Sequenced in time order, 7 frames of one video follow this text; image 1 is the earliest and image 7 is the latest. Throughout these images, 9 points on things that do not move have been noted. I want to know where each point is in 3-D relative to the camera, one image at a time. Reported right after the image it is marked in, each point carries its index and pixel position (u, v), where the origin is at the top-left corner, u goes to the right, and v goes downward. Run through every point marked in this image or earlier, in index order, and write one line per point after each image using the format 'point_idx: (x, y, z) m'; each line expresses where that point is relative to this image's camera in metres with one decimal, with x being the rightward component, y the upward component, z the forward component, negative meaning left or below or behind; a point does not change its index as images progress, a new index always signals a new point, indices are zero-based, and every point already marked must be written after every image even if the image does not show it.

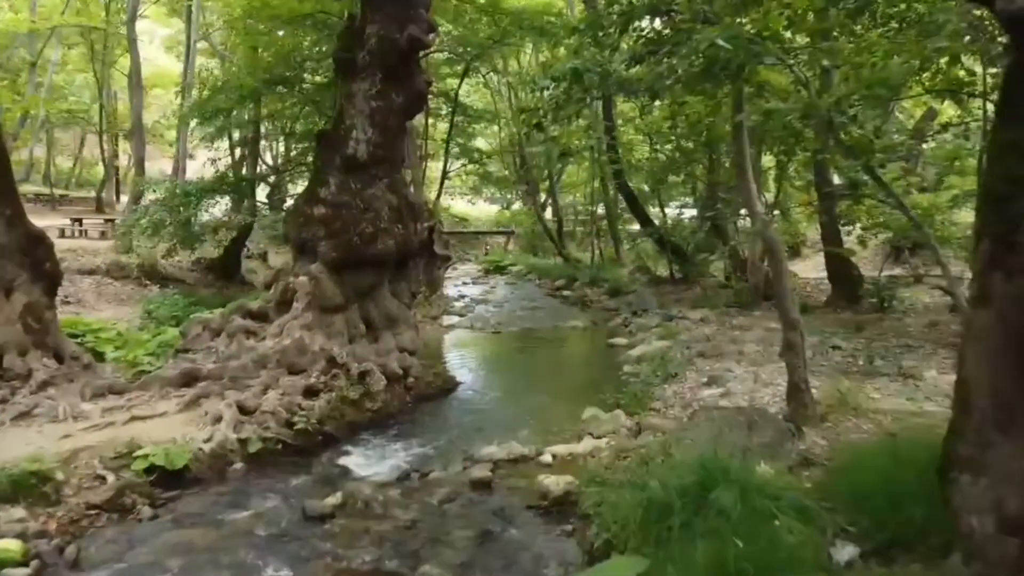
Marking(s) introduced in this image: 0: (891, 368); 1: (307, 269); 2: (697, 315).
0: (+3.4, -0.7, +7.5) m
1: (-2.1, +0.2, +8.4) m
2: (+2.7, -0.4, +12.5) m
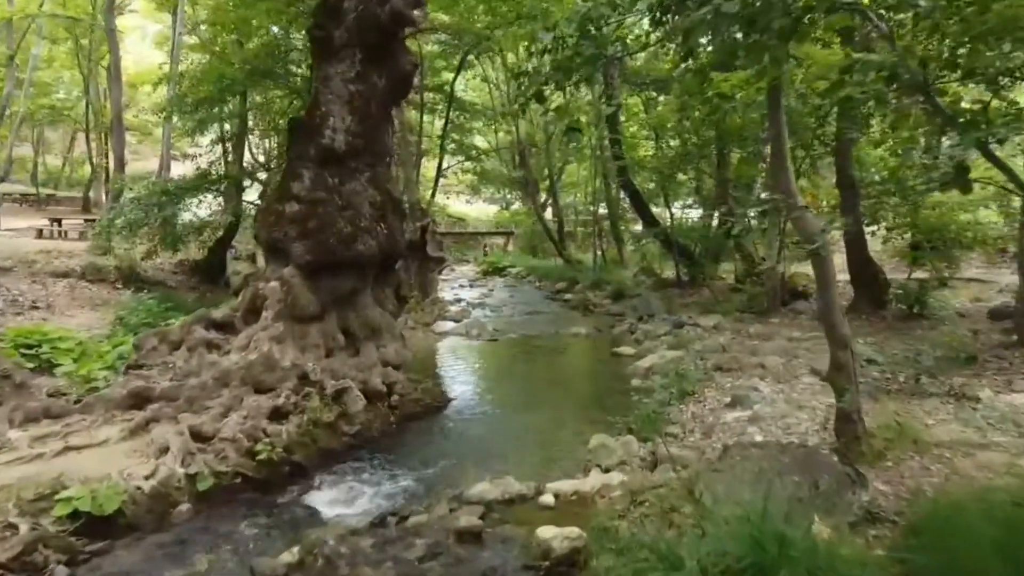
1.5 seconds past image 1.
0: (+3.3, -0.8, +6.6) m
1: (-2.1, +0.1, +7.5) m
2: (+2.7, -0.5, +11.6) m
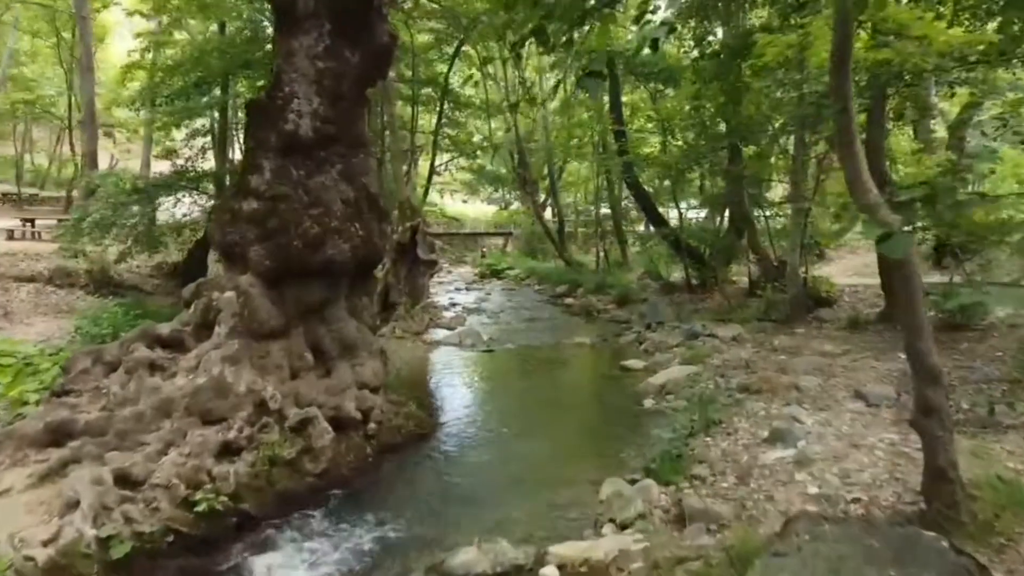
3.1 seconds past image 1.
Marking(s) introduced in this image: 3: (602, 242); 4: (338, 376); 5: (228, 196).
0: (+3.3, -0.9, +5.5) m
1: (-2.1, 0.0, +6.4) m
2: (+2.7, -0.5, +10.5) m
3: (+2.1, +1.1, +19.4) m
4: (-1.4, -0.7, +6.6) m
5: (-2.2, +0.7, +6.5) m
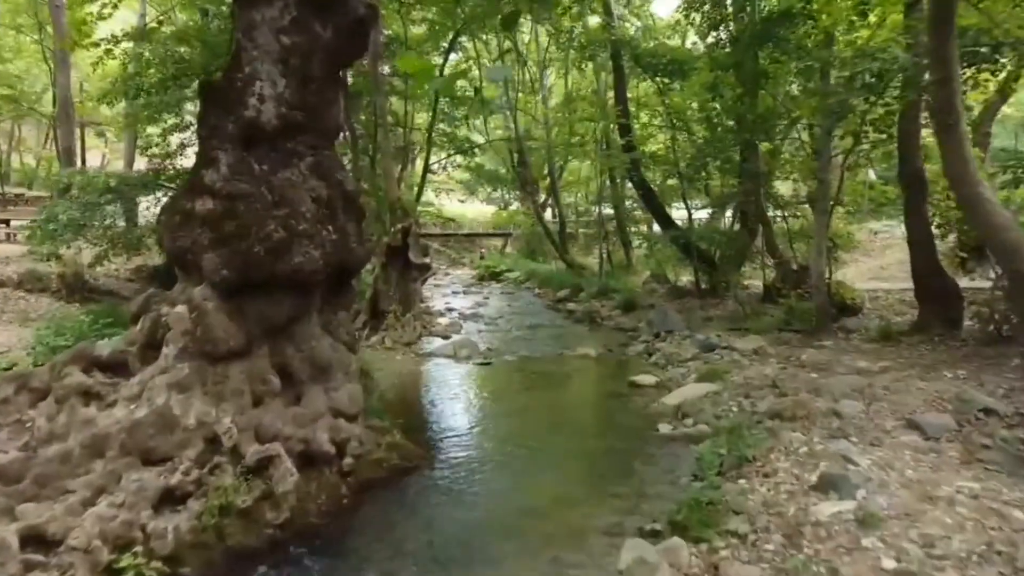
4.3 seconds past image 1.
0: (+3.3, -0.9, +4.6) m
1: (-2.1, 0.0, +5.5) m
2: (+2.7, -0.6, +9.6) m
3: (+2.1, +1.0, +18.5) m
4: (-1.4, -0.8, +5.7) m
5: (-2.2, +0.6, +5.6) m
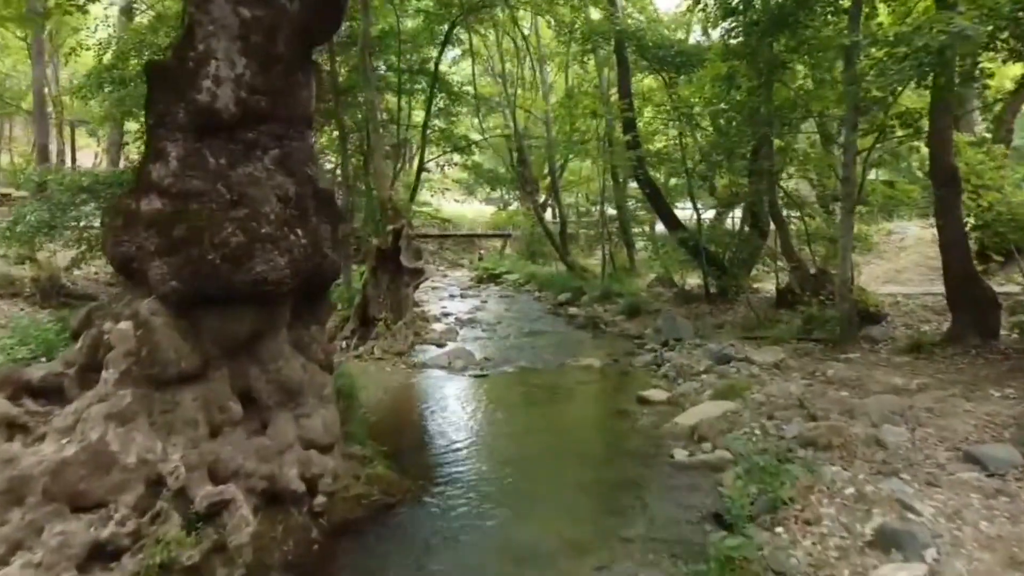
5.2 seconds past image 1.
0: (+3.3, -1.0, +3.9) m
1: (-2.1, -0.1, +4.8) m
2: (+2.6, -0.7, +8.9) m
3: (+2.0, +0.9, +17.8) m
4: (-1.4, -0.9, +5.0) m
5: (-2.2, +0.5, +4.8) m
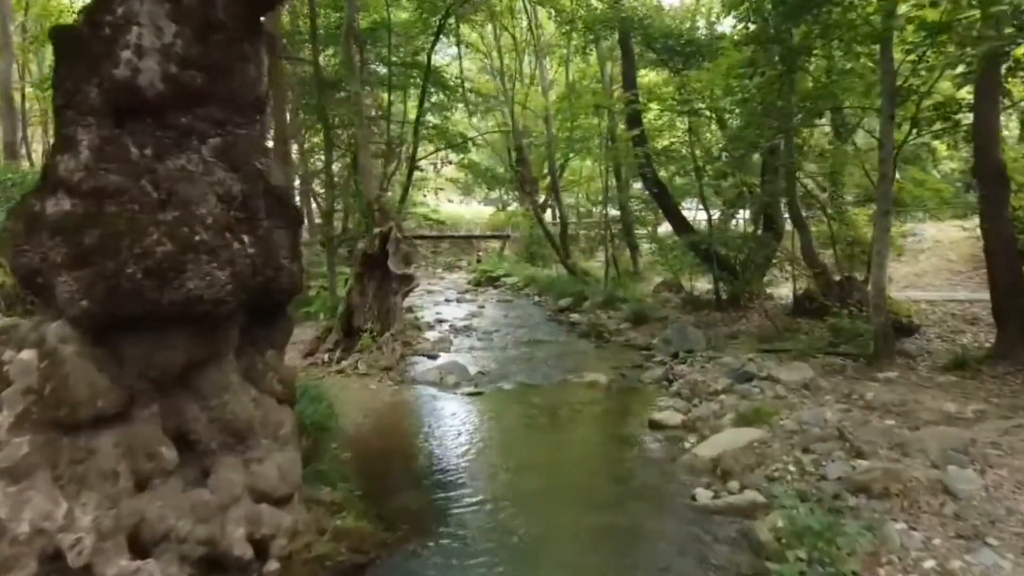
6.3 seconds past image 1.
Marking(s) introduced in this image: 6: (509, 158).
0: (+3.3, -1.1, +3.0) m
1: (-2.2, -0.2, +3.9) m
2: (+2.6, -0.8, +8.0) m
3: (+2.0, +0.8, +16.9) m
4: (-1.4, -0.9, +4.1) m
5: (-2.2, +0.5, +3.9) m
6: (-0.1, +2.8, +18.2) m
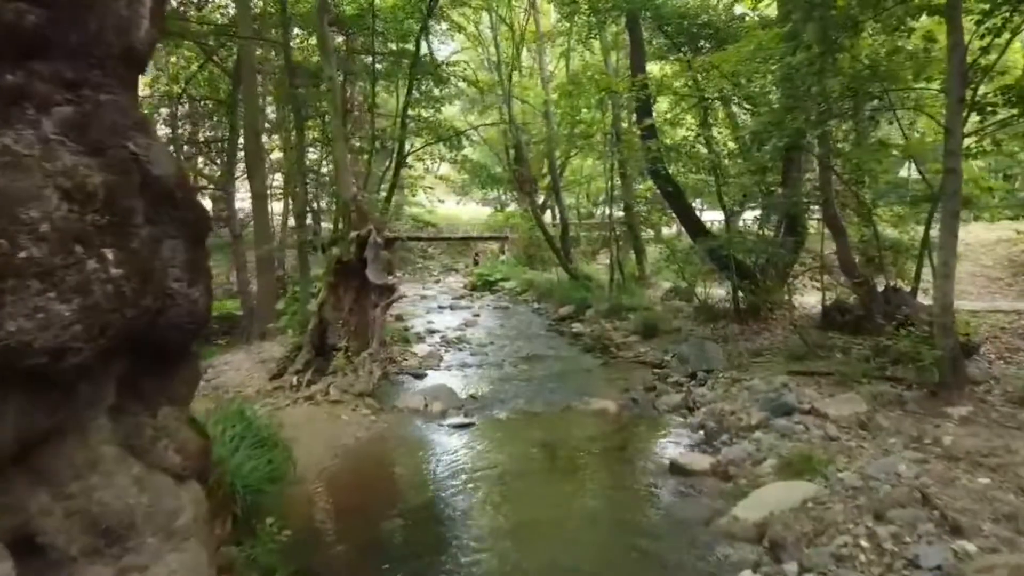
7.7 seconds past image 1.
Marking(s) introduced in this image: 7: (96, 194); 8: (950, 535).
0: (+3.2, -1.2, +1.7) m
1: (-2.2, -0.3, +2.6) m
2: (+2.6, -0.9, +6.7) m
3: (+1.9, +0.7, +15.6) m
4: (-1.5, -1.1, +2.8) m
5: (-2.3, +0.3, +2.6) m
6: (-0.1, +2.7, +17.0) m
7: (-1.3, +0.3, +2.7) m
8: (+2.2, -1.2, +4.3) m
